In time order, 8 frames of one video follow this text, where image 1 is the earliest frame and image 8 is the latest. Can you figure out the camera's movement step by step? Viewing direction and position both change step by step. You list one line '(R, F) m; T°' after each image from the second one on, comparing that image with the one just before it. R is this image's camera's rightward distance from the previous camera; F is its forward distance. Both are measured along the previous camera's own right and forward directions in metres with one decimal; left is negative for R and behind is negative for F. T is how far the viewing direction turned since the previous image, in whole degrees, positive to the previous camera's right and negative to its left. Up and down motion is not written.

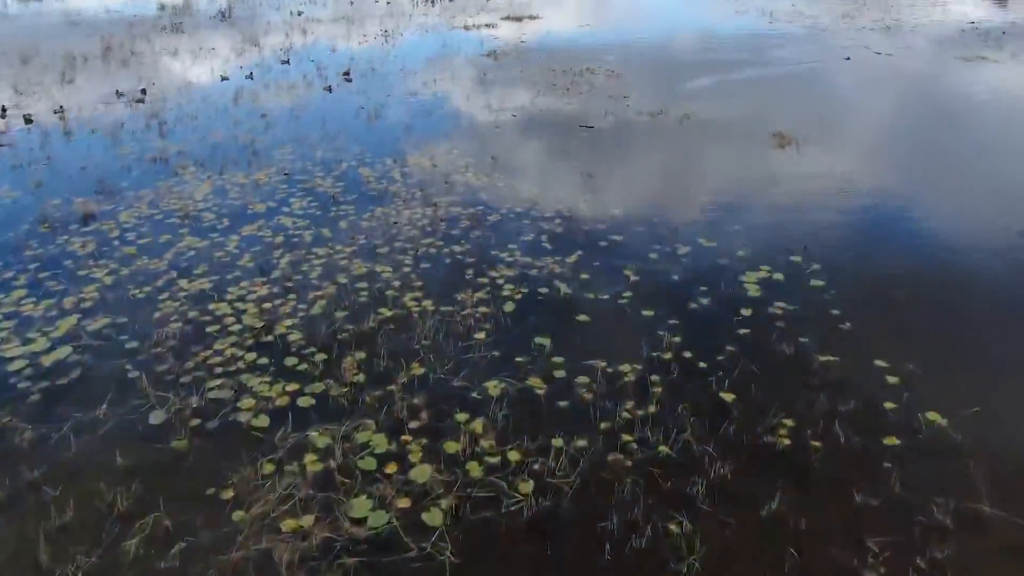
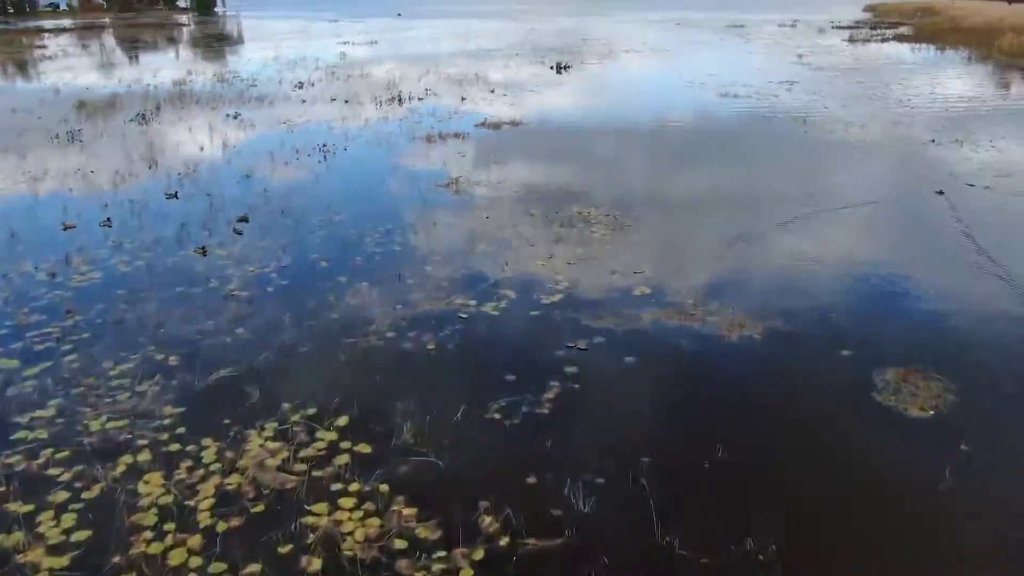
(+0.3, +2.6) m; 0°
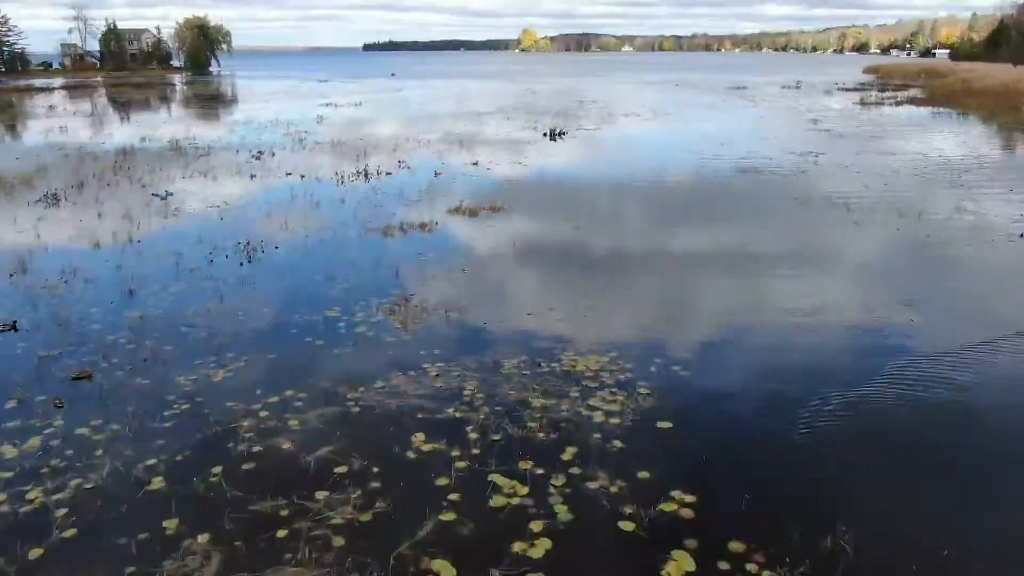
(+0.2, +2.0) m; 0°
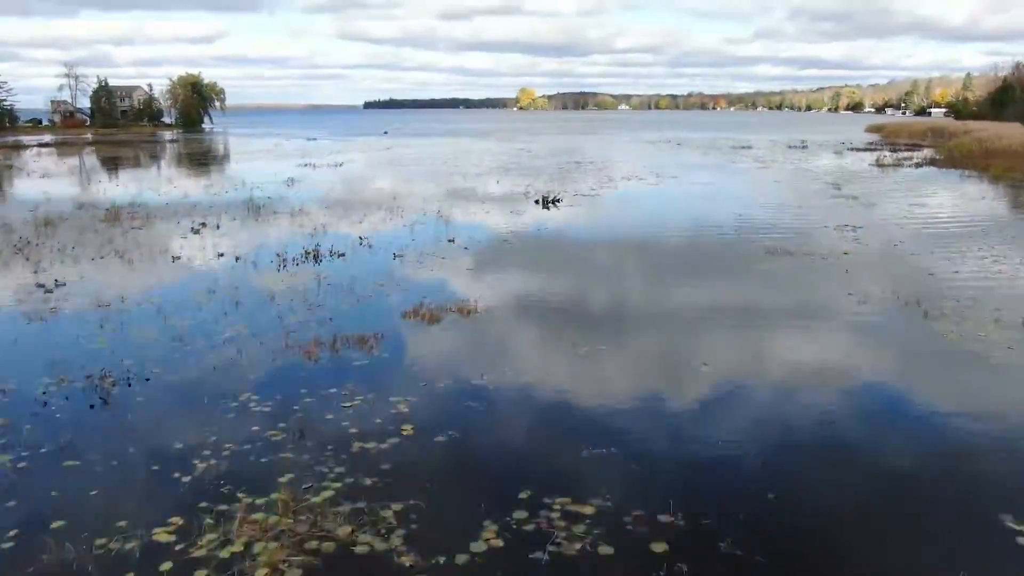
(+0.2, +2.0) m; 0°
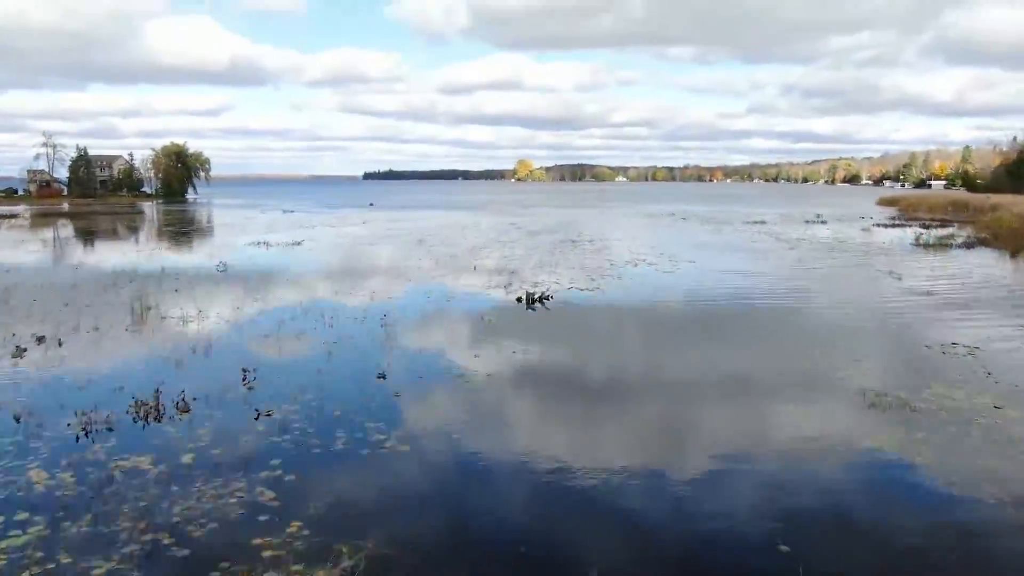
(+0.3, +3.5) m; 0°
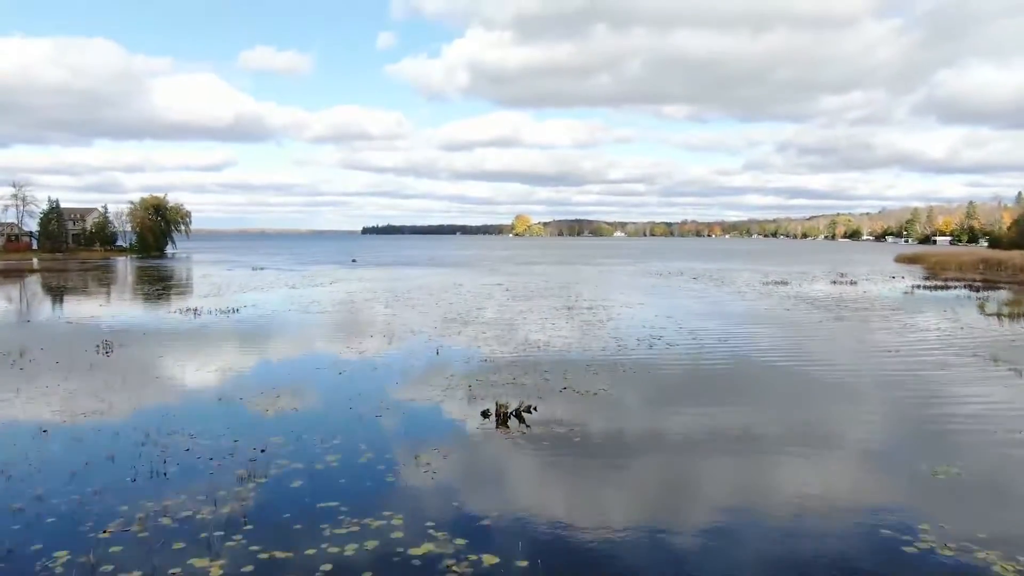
(+0.3, +3.7) m; 0°
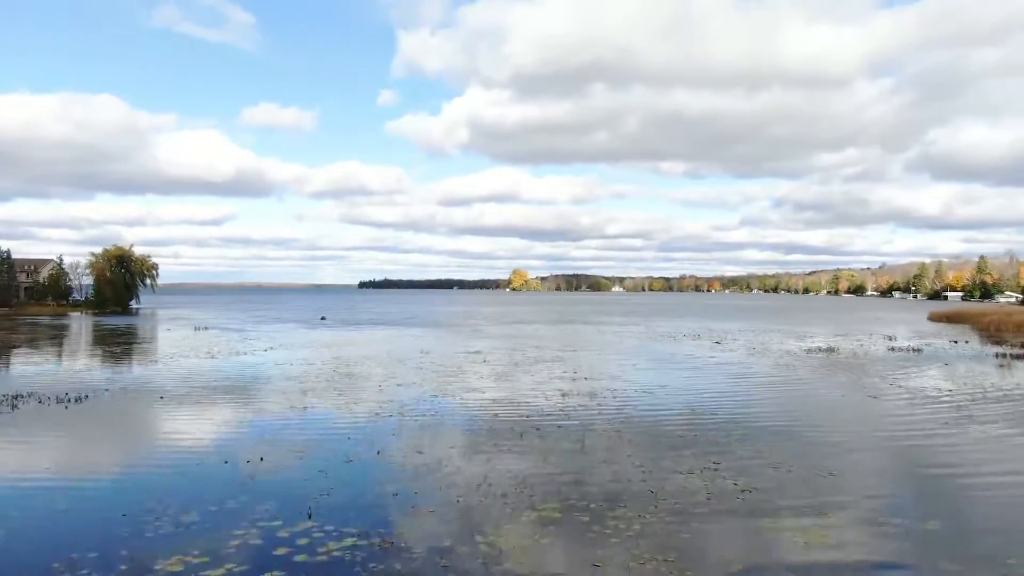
(+0.4, +5.1) m; 0°
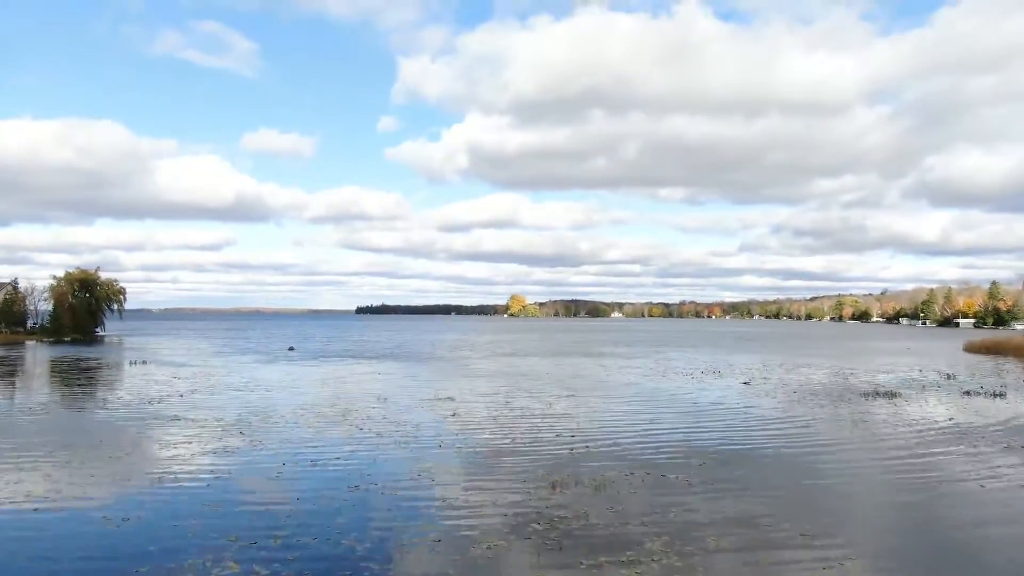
(+0.3, +4.3) m; 0°
